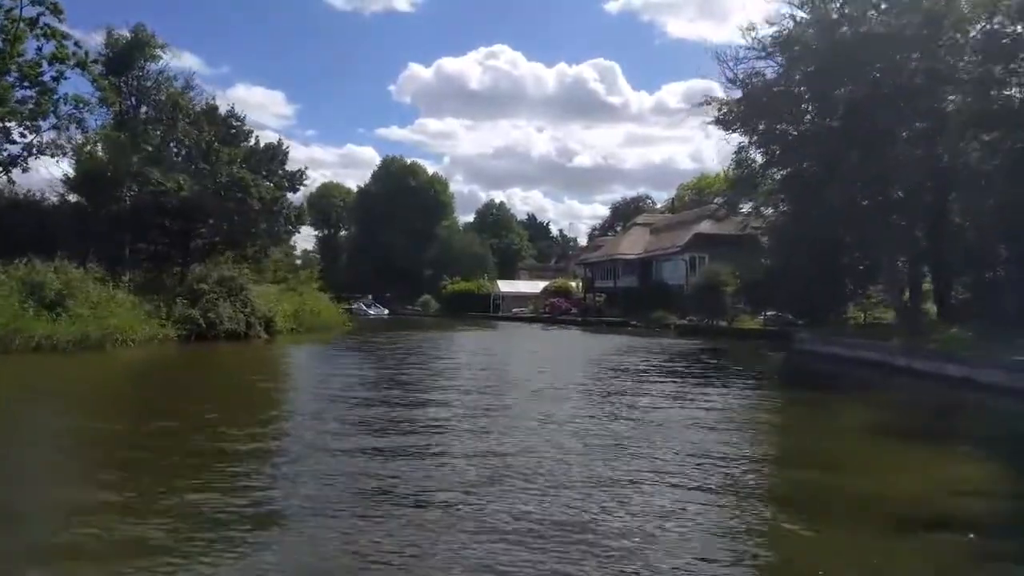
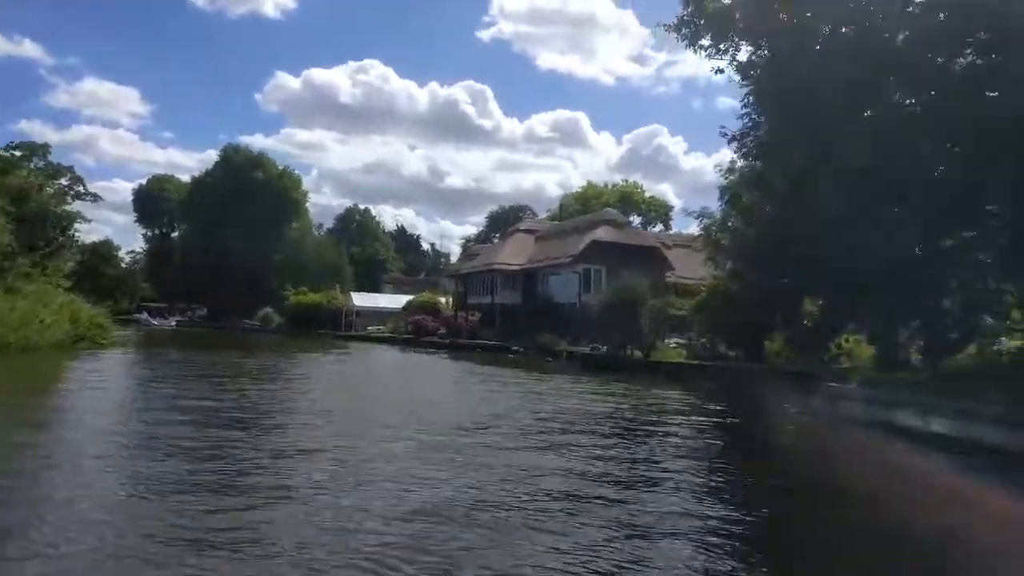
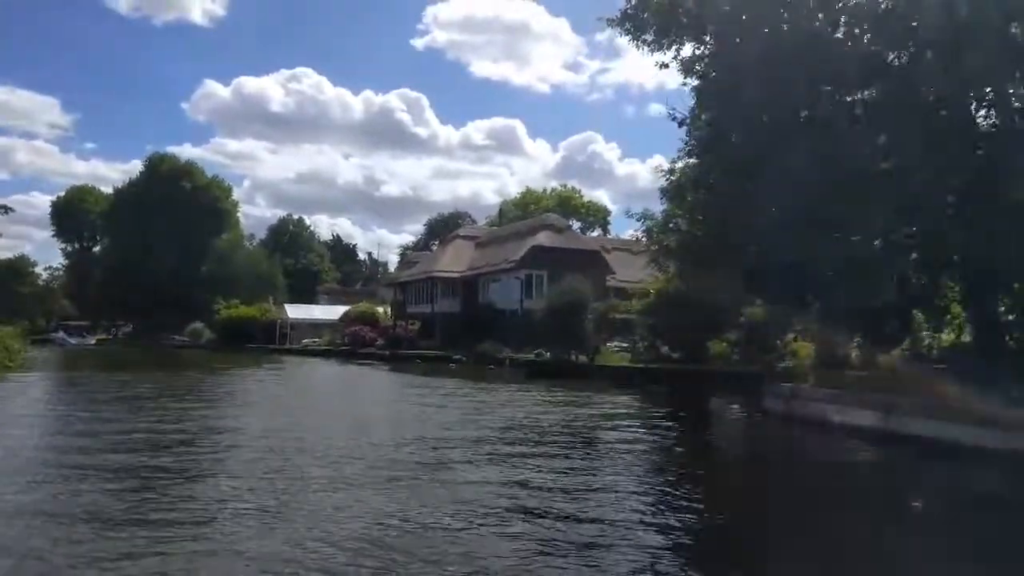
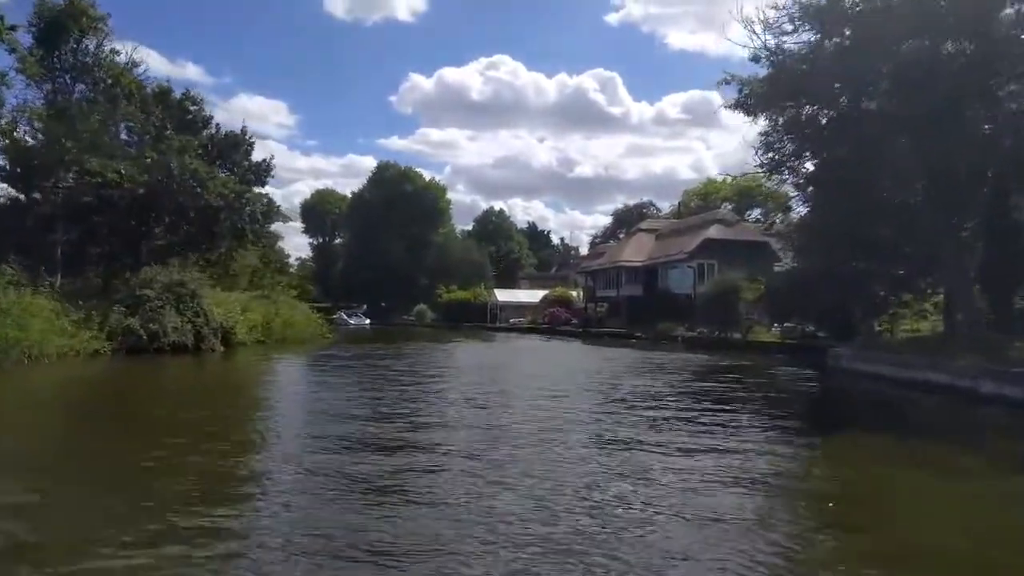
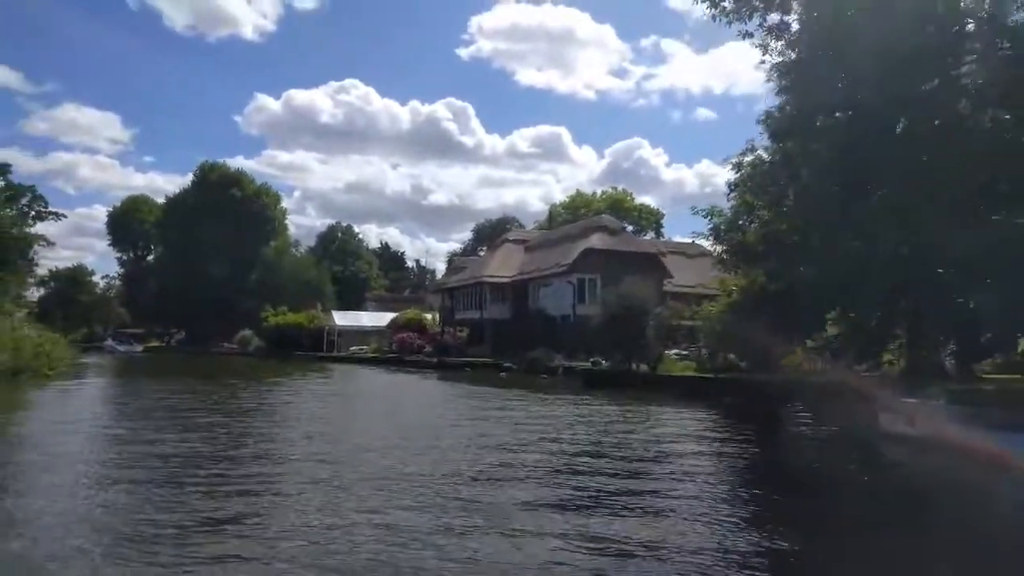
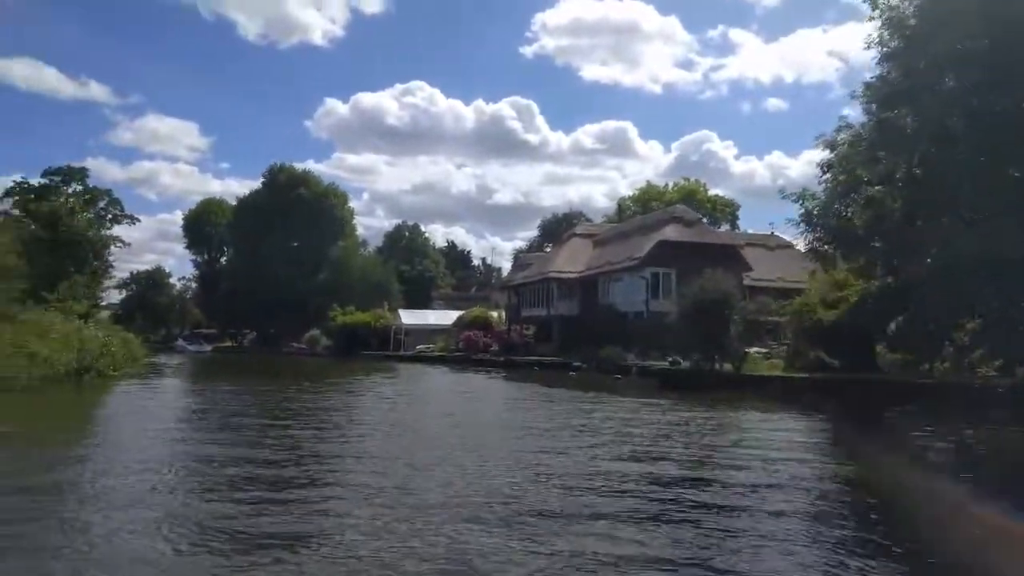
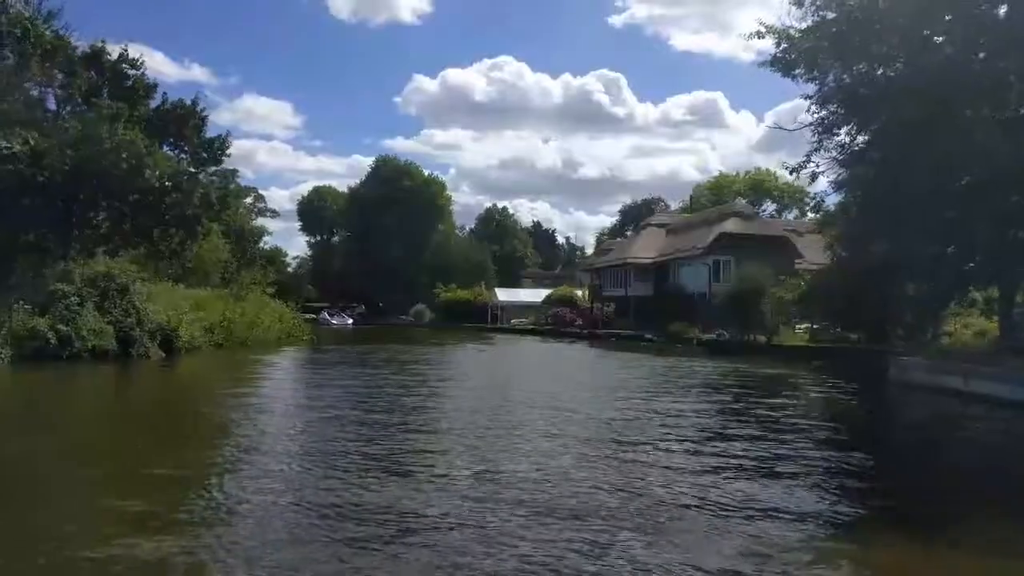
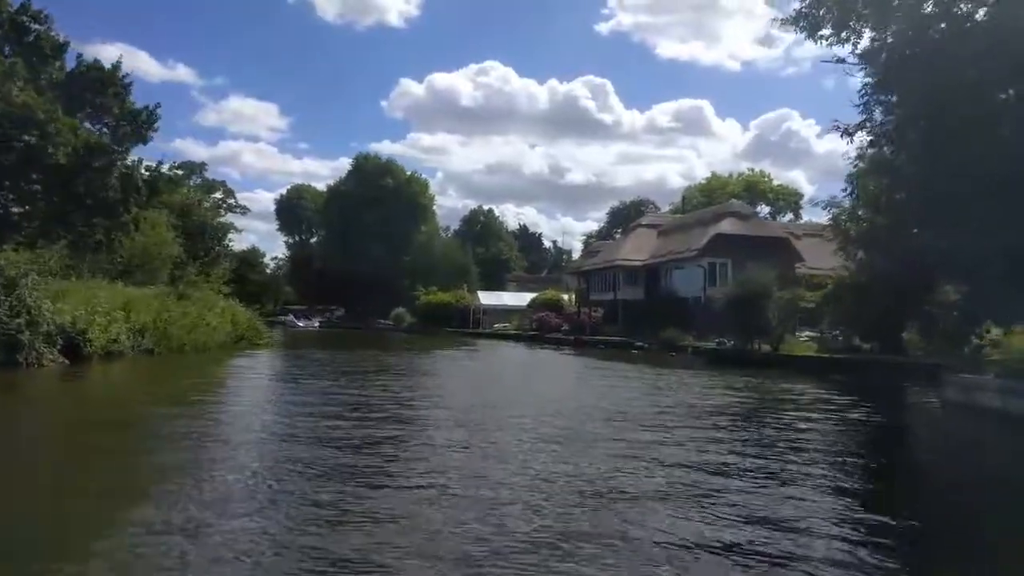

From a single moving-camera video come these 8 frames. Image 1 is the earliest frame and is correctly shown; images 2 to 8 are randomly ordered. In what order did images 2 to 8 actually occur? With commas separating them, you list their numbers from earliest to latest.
4, 7, 8, 2, 3, 5, 6
